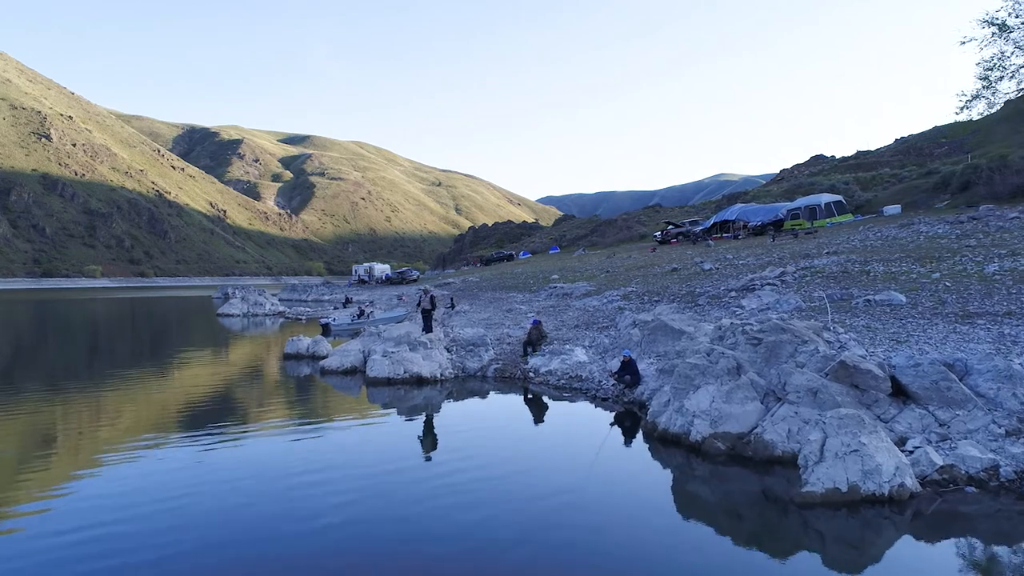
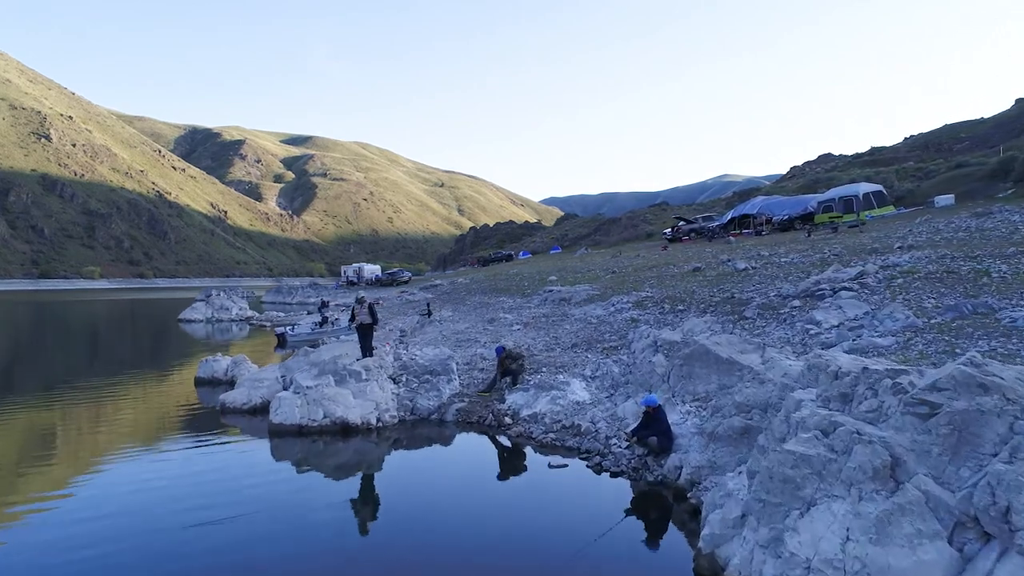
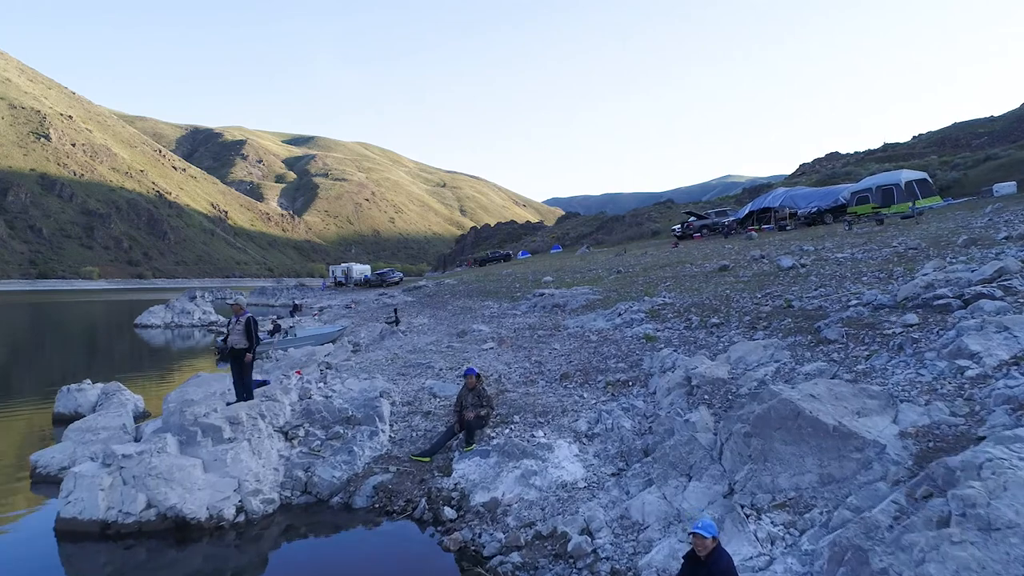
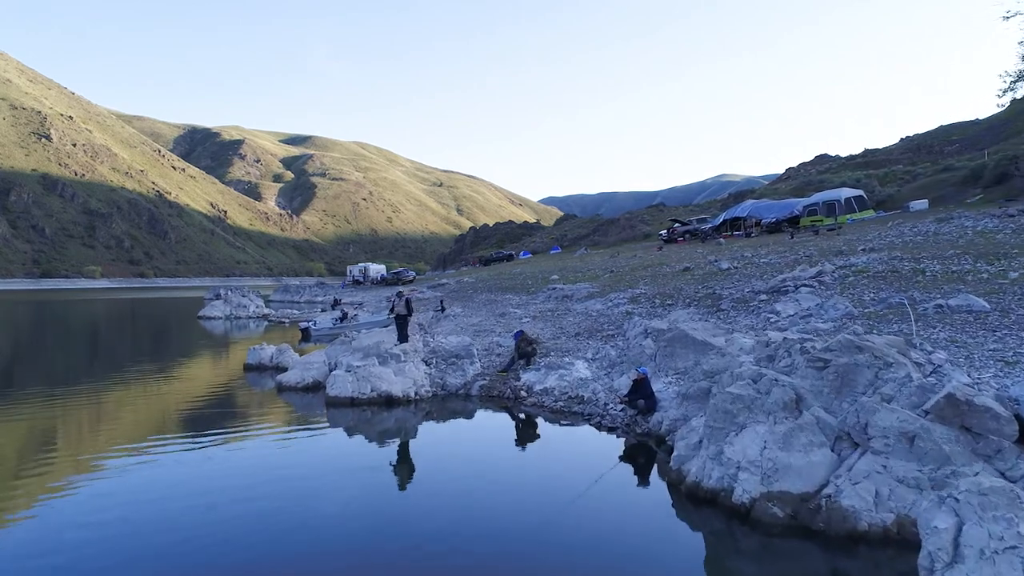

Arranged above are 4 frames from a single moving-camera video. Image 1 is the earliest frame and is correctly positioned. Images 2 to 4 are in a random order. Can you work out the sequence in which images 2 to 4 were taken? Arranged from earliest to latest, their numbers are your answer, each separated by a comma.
4, 2, 3
